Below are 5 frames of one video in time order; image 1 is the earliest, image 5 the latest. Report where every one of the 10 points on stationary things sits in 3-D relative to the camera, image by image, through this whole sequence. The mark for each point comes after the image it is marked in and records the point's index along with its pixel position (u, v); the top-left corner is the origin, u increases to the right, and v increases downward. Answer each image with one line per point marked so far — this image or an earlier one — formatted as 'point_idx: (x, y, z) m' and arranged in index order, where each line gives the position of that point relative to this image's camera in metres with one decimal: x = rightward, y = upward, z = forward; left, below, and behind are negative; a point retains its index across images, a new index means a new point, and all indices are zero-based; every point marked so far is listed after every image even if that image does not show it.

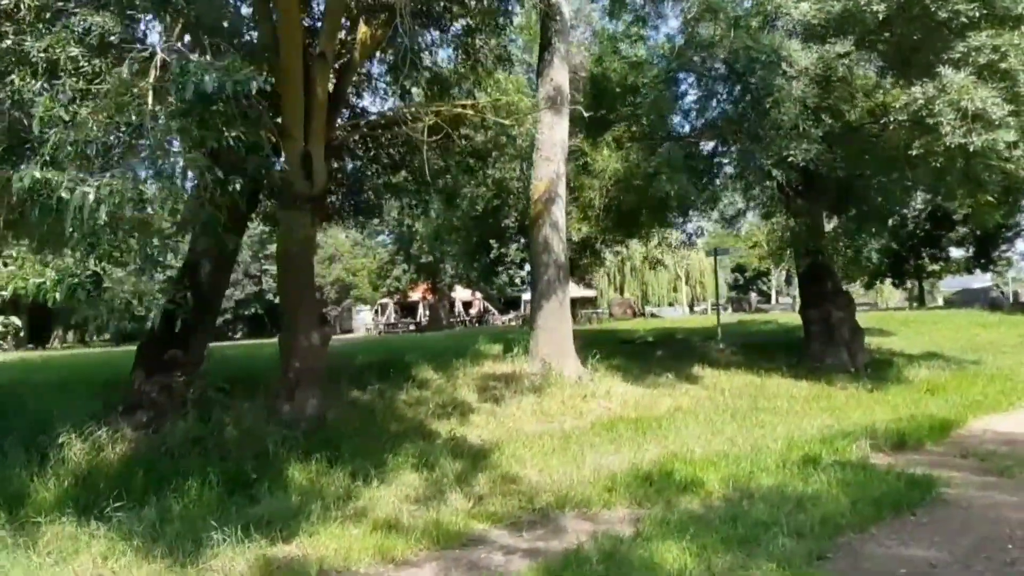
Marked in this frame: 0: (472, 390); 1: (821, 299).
0: (-0.6, -1.5, +11.5) m
1: (+5.8, -0.2, +14.1) m
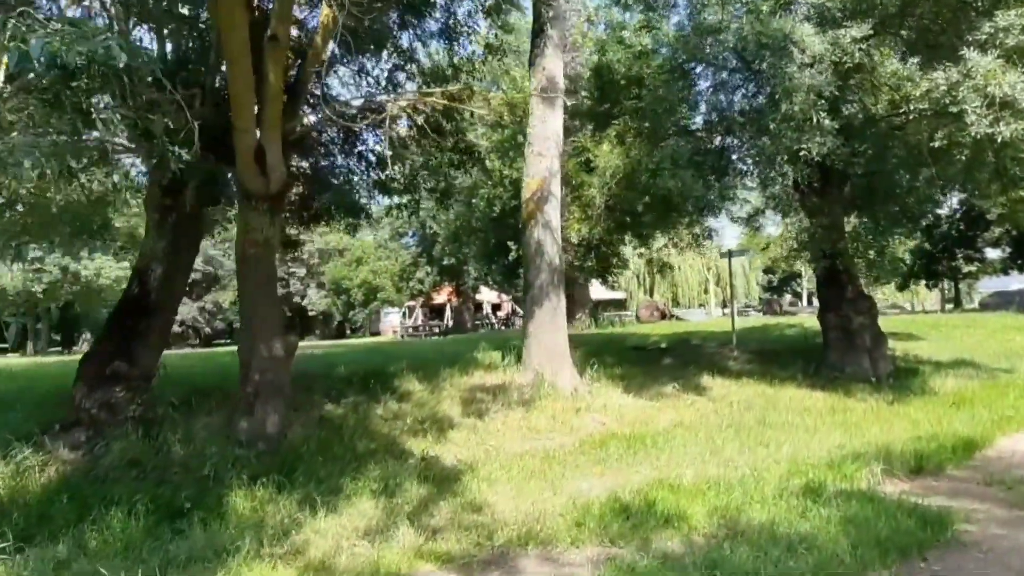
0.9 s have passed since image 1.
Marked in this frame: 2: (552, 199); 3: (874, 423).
0: (-0.8, -1.6, +10.7) m
1: (+5.7, -0.2, +13.0) m
2: (+0.6, +1.3, +11.5) m
3: (+4.6, -1.7, +9.6) m
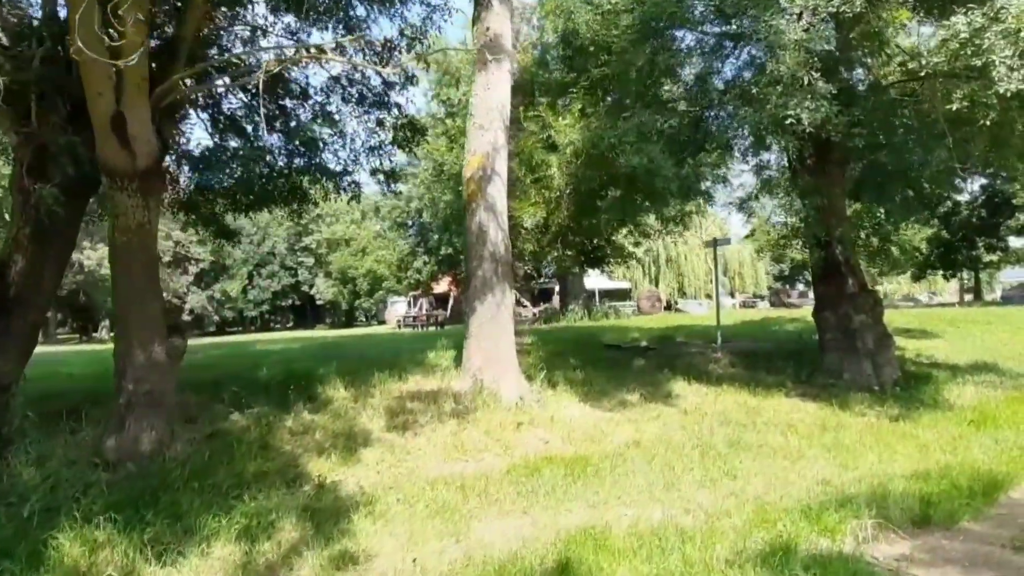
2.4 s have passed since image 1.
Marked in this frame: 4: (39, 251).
0: (-1.6, -1.5, +9.1) m
1: (+4.9, -0.1, +11.3) m
2: (-0.2, +1.4, +9.9) m
3: (+3.8, -1.7, +7.9) m
4: (-5.4, +0.4, +8.7) m
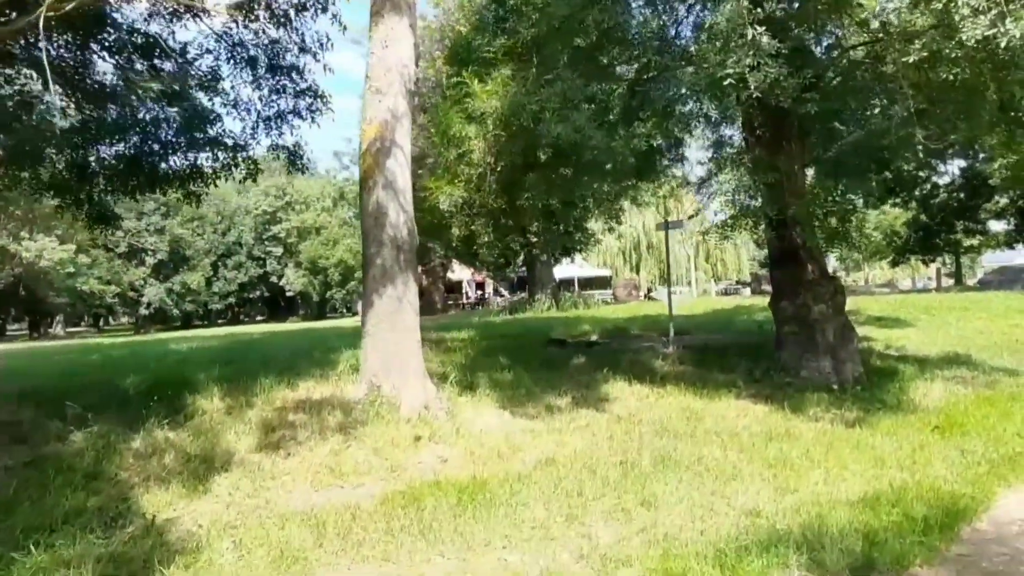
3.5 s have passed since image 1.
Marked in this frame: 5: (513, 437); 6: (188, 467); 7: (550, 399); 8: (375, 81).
0: (-2.7, -1.4, +7.8) m
1: (+3.8, +0.1, +10.0) m
2: (-1.3, +1.5, +8.5) m
3: (+2.7, -1.6, +6.7) m
4: (-6.5, +0.5, +7.3) m
5: (0.0, -1.6, +8.0) m
6: (-2.9, -1.6, +6.9) m
7: (+0.5, -1.4, +9.4) m
8: (-1.5, +2.3, +8.5) m
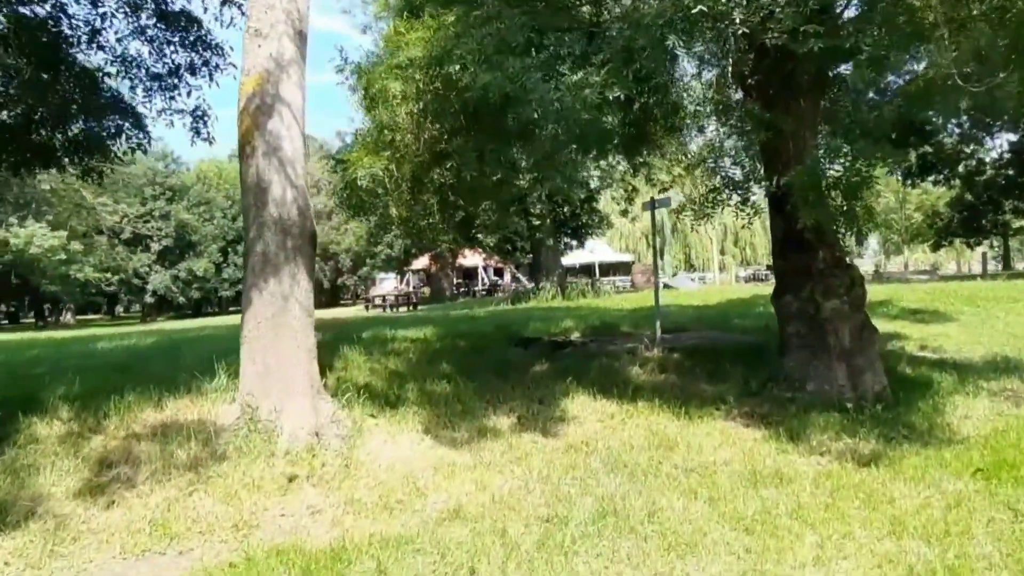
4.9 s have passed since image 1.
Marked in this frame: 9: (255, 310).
0: (-3.4, -1.4, +6.1) m
1: (+3.1, +0.2, +8.1) m
2: (-2.0, +1.6, +6.7) m
3: (+2.0, -1.5, +4.8) m
4: (-7.3, +0.5, +5.8) m
5: (-0.7, -1.5, +6.2) m
6: (-3.7, -1.6, +5.3) m
7: (-0.2, -1.3, +7.6) m
8: (-2.3, +2.4, +6.7) m
9: (-2.2, -0.2, +6.6) m
